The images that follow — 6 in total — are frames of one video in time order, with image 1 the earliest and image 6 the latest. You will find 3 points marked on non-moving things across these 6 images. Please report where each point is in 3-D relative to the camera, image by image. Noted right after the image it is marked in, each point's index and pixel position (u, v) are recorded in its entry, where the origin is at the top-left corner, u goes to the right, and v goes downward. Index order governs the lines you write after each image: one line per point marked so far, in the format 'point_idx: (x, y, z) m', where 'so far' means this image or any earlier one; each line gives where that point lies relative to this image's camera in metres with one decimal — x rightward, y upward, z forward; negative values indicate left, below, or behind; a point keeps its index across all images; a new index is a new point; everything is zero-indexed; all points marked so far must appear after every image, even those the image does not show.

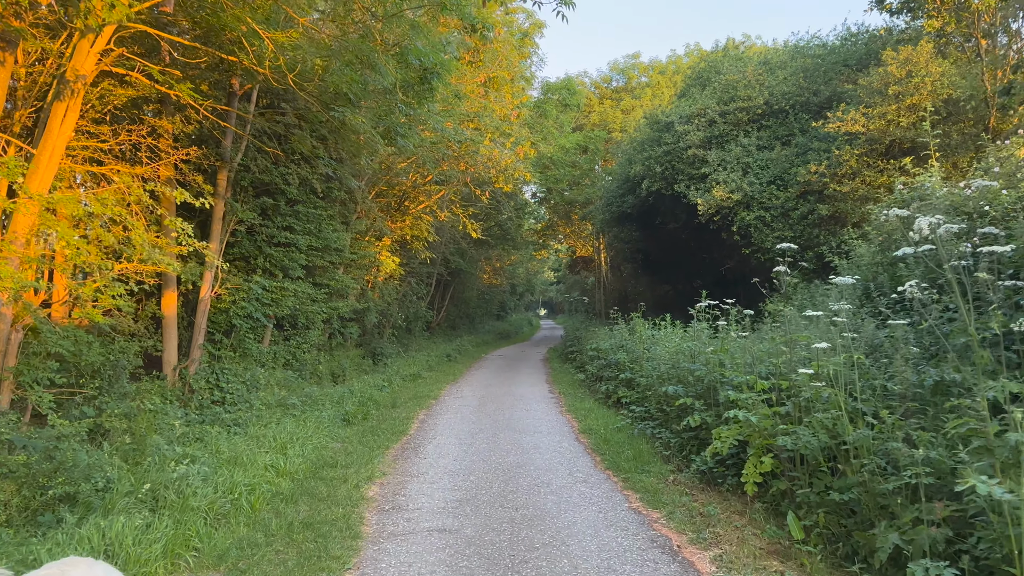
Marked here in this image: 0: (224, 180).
0: (-3.0, +1.1, +9.0) m
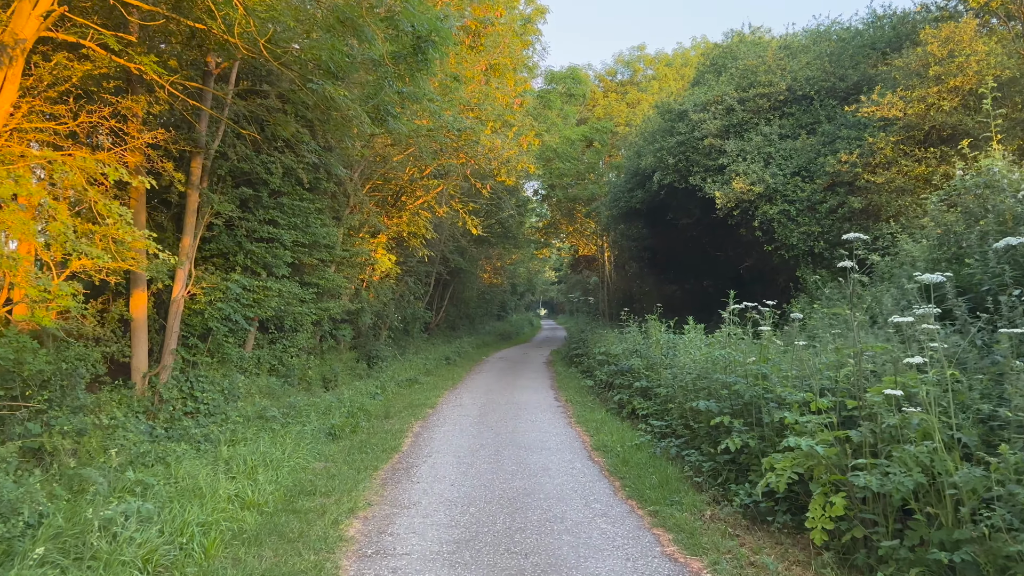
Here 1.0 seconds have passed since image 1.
0: (-3.0, +1.1, +8.2) m
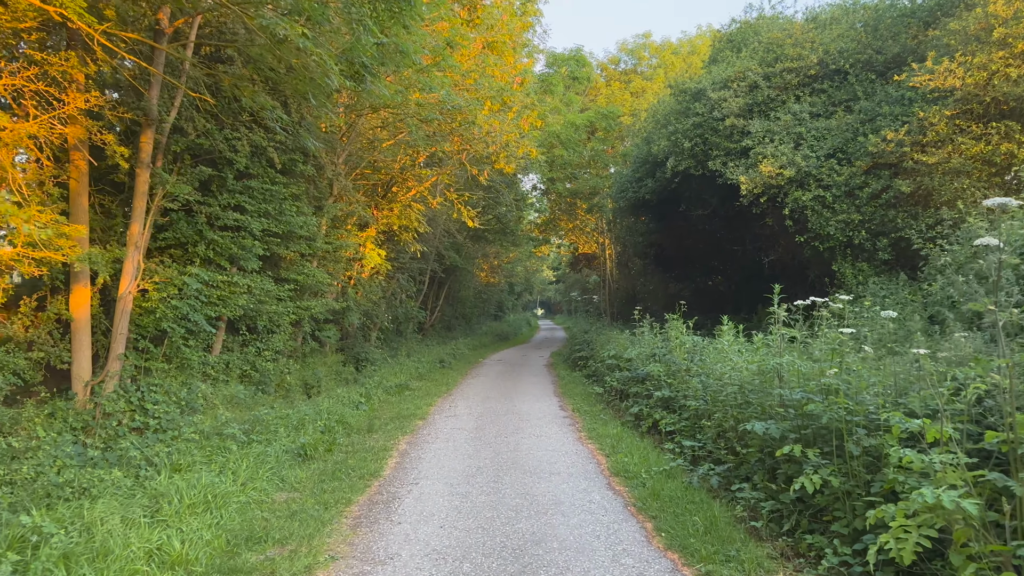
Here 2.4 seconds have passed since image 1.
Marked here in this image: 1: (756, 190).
0: (-3.0, +1.2, +7.0) m
1: (+2.8, +1.1, +9.8) m
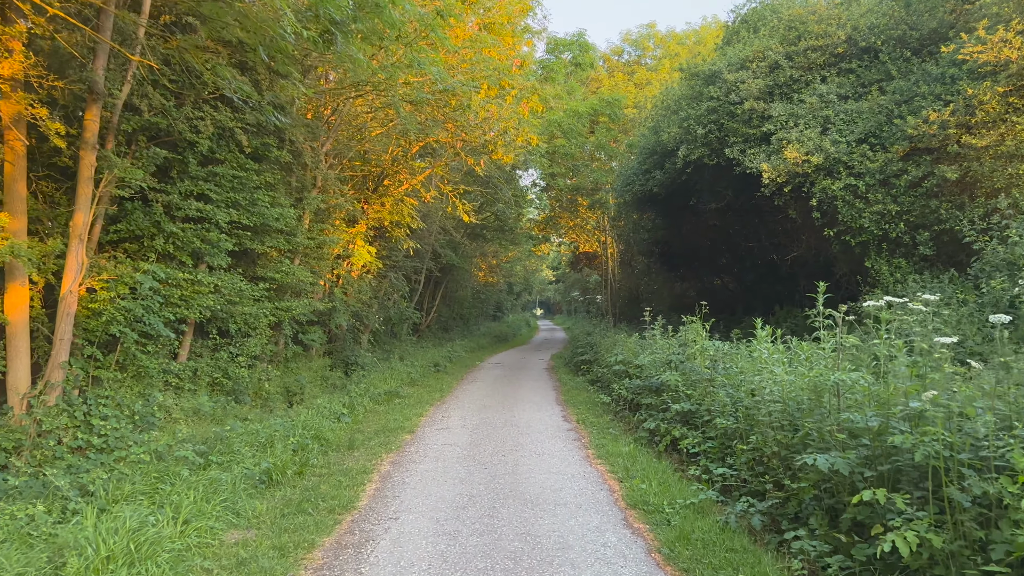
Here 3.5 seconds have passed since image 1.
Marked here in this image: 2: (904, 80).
0: (-3.0, +1.2, +6.1) m
1: (+2.8, +1.1, +8.9) m
2: (+3.9, +2.1, +8.5) m
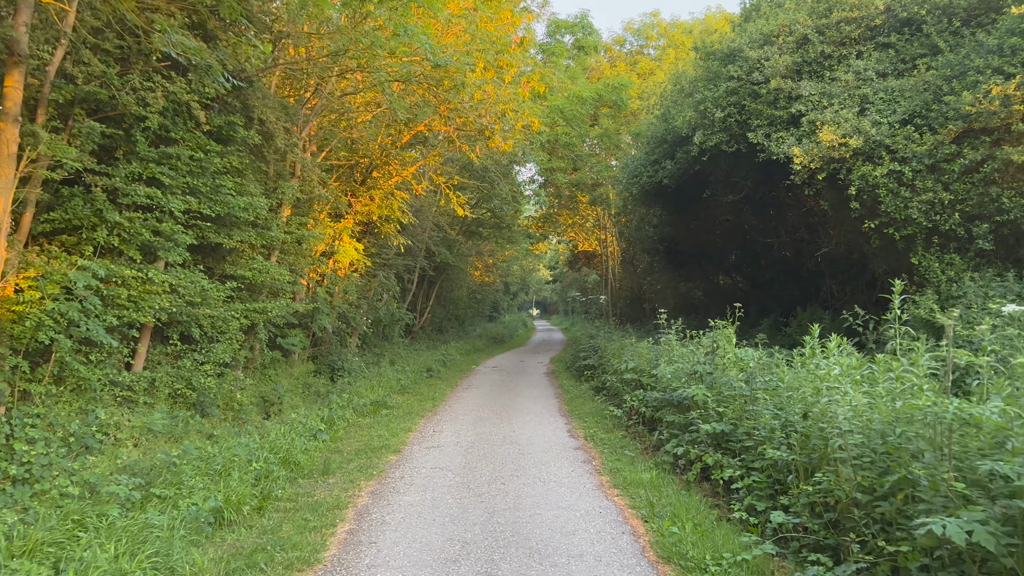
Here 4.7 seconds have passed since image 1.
0: (-3.0, +1.2, +5.2) m
1: (+2.8, +1.1, +8.0) m
2: (+3.9, +2.1, +7.6) m
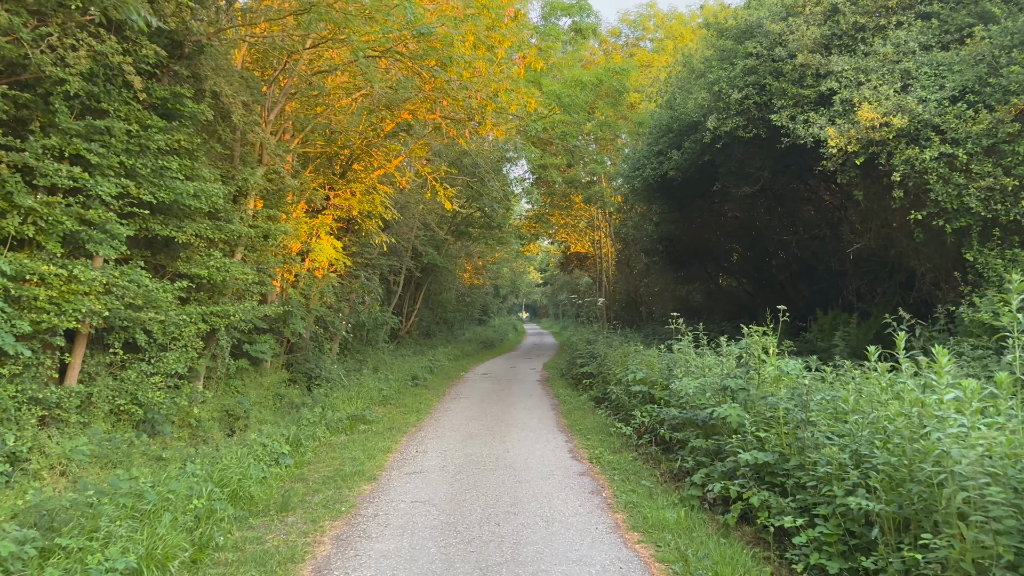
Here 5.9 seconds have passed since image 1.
0: (-3.0, +1.2, +4.2) m
1: (+2.7, +1.1, +7.0) m
2: (+3.9, +2.1, +6.7) m
